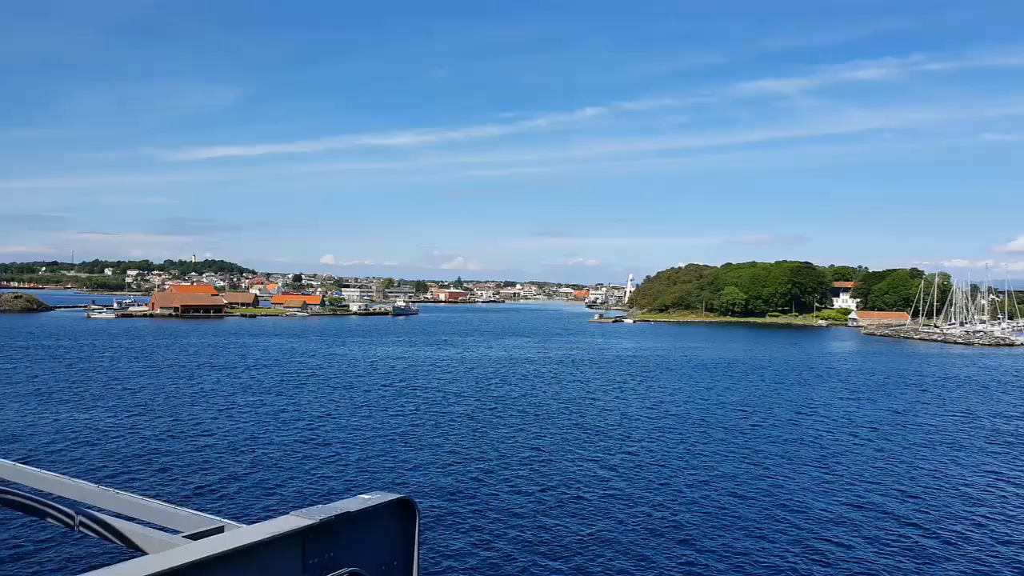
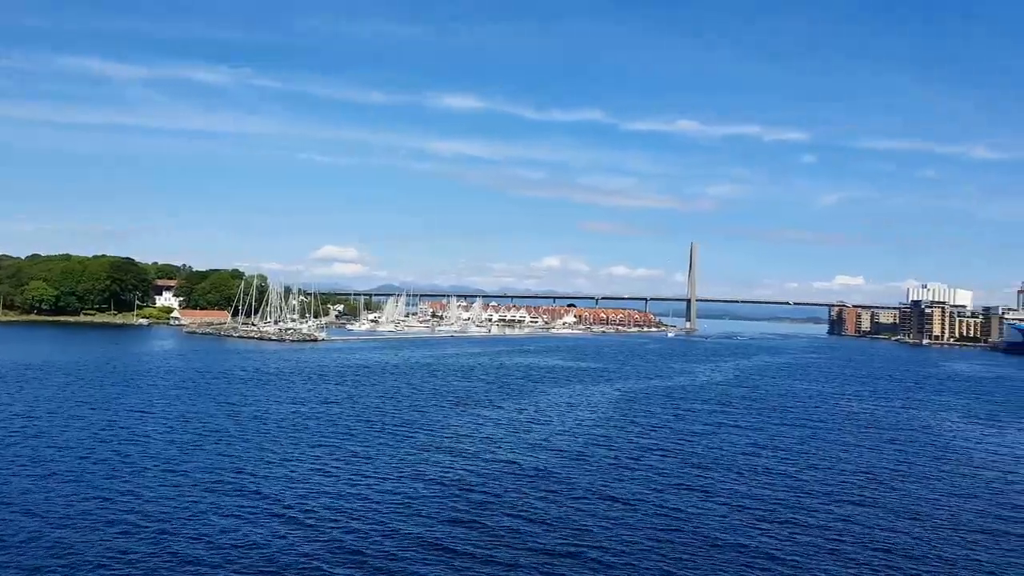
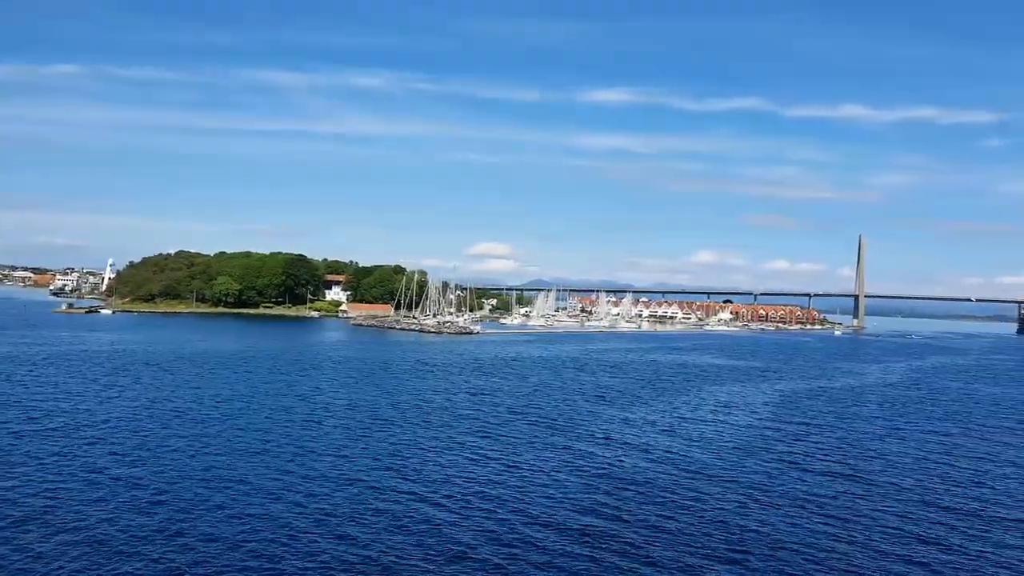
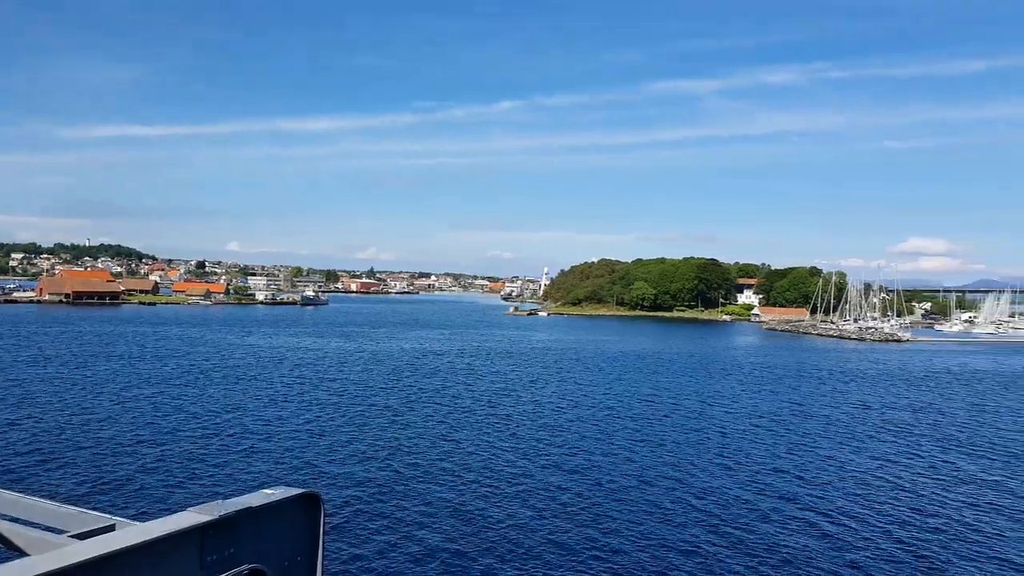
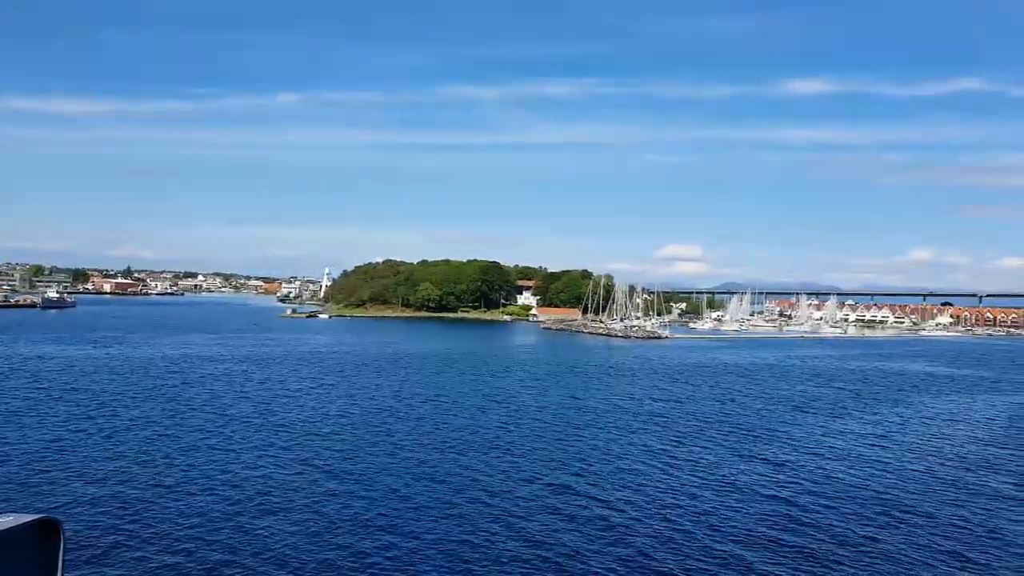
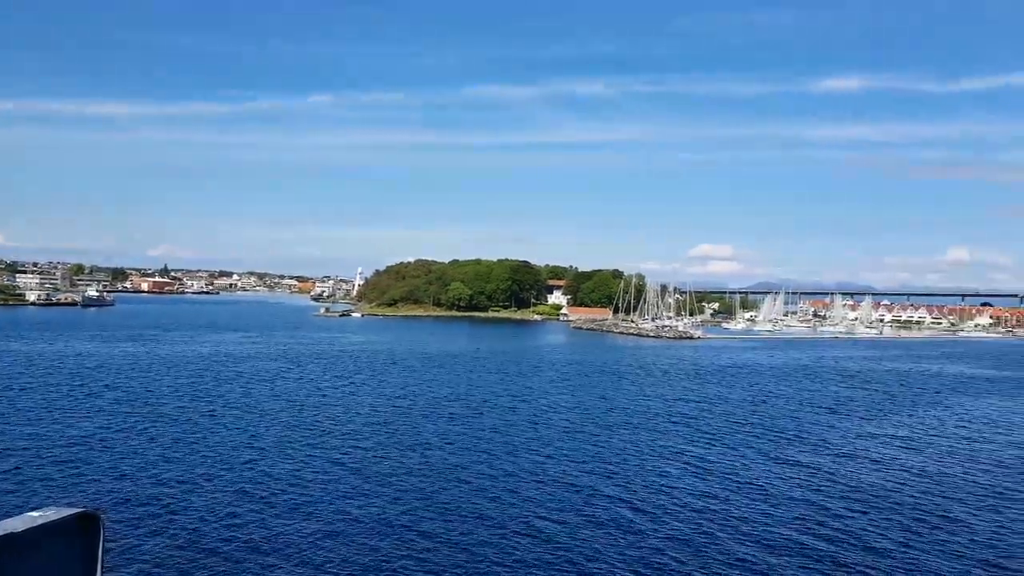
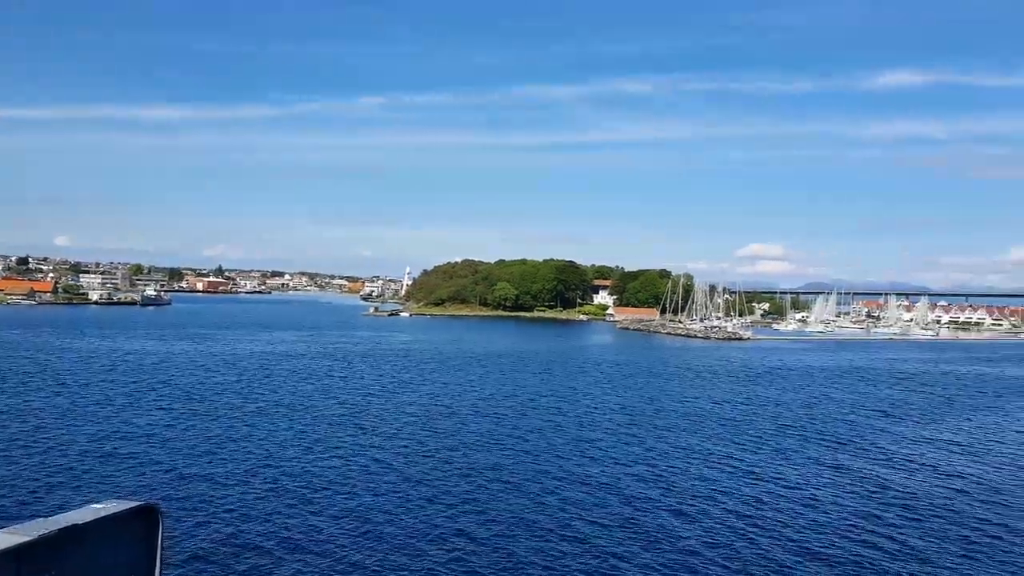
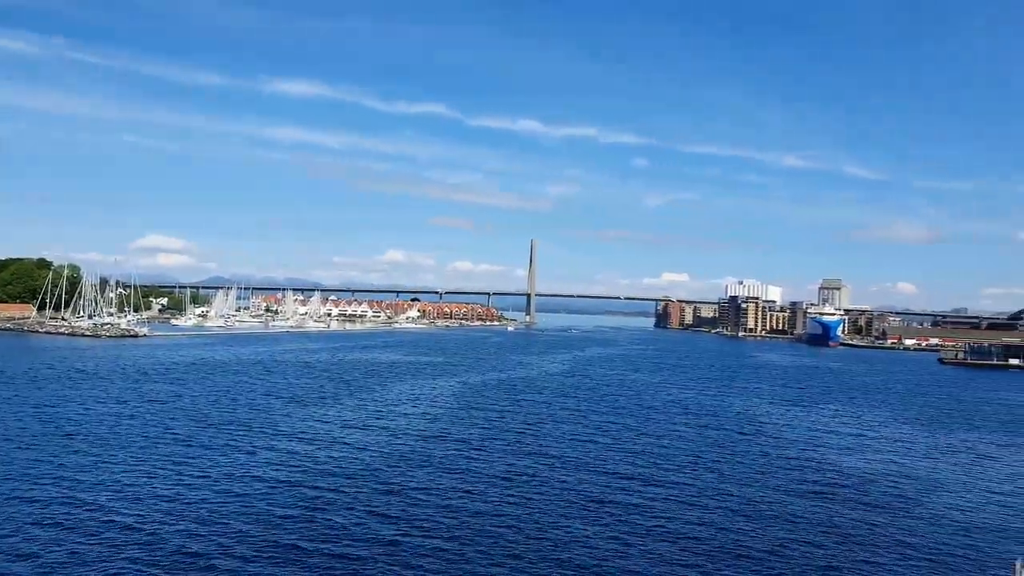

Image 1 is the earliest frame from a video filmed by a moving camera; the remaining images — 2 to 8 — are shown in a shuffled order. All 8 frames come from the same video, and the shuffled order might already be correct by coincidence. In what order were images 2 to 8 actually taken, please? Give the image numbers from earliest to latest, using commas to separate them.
4, 7, 6, 5, 3, 2, 8
